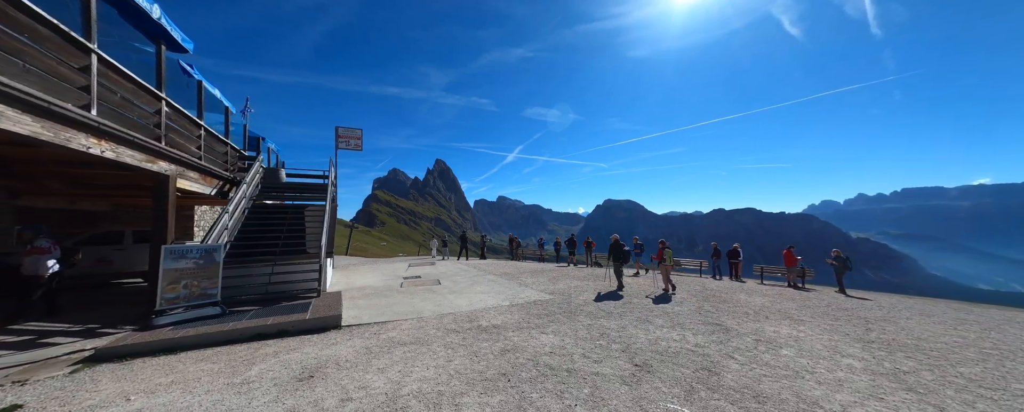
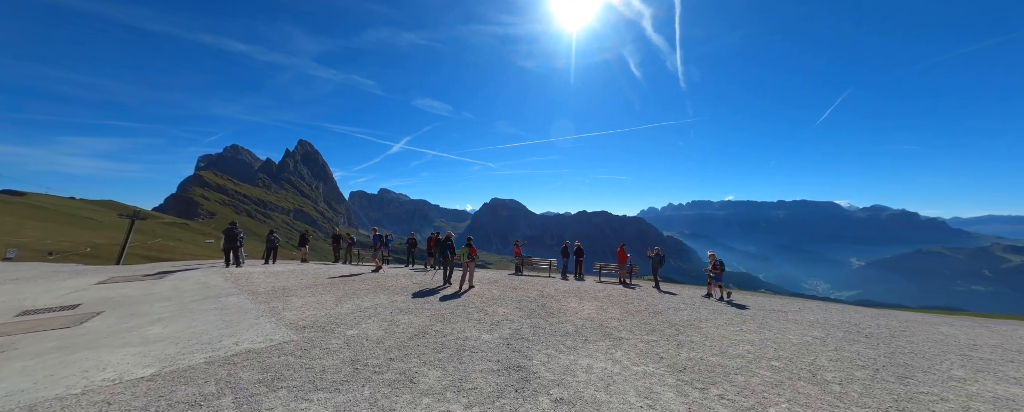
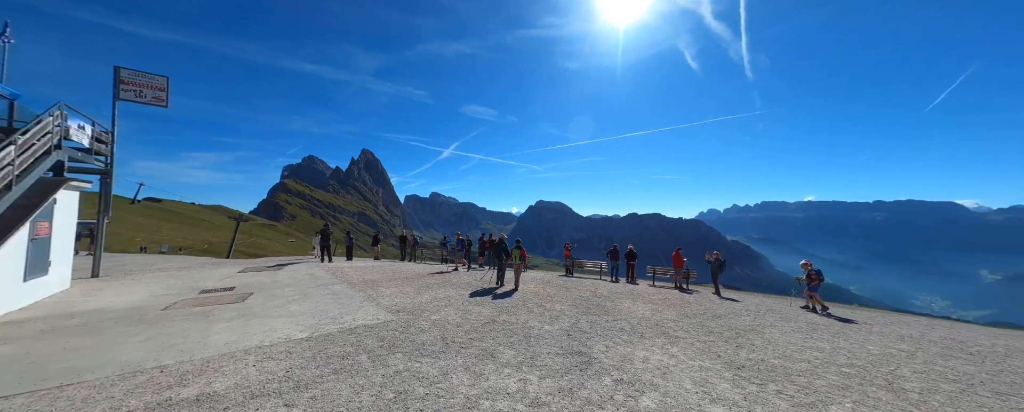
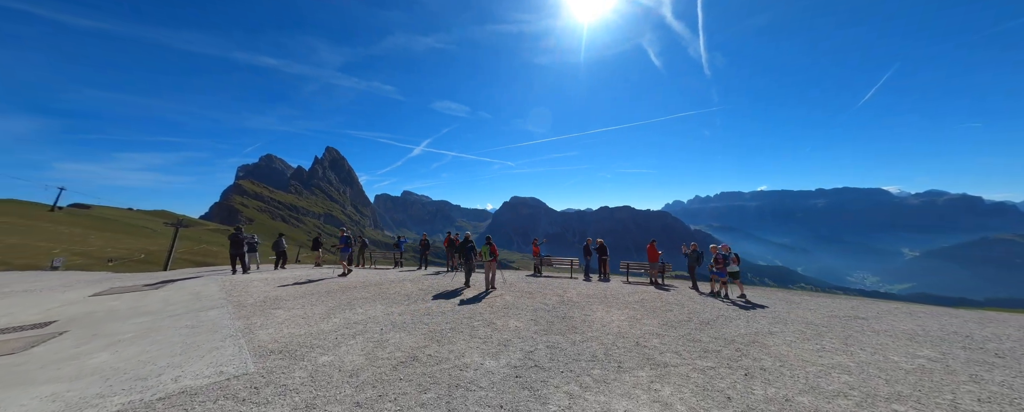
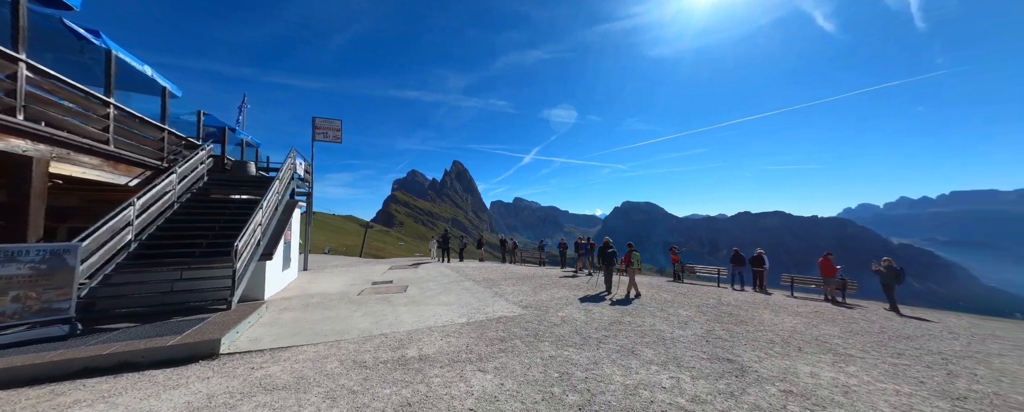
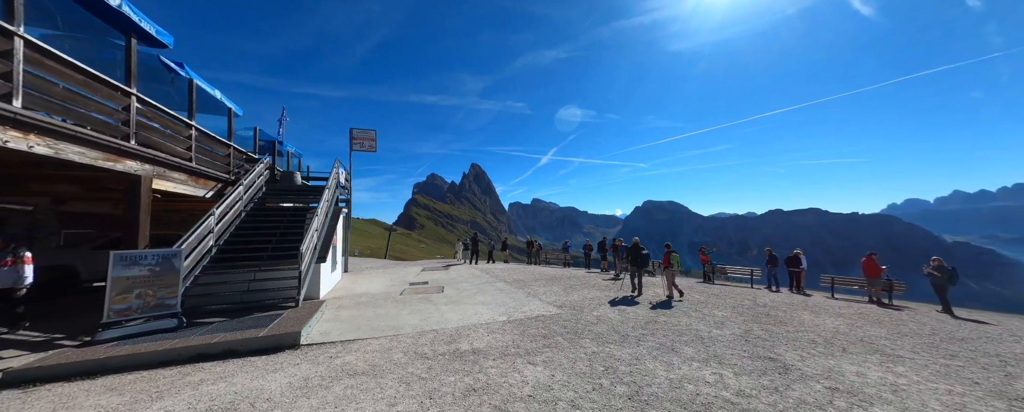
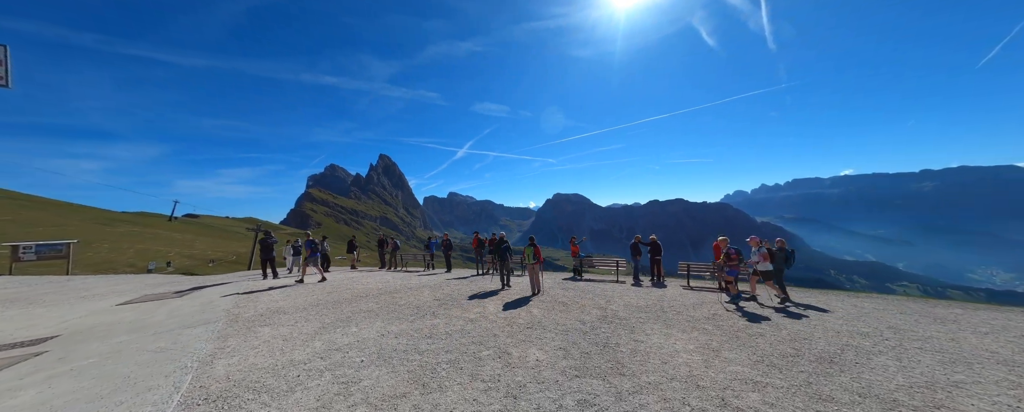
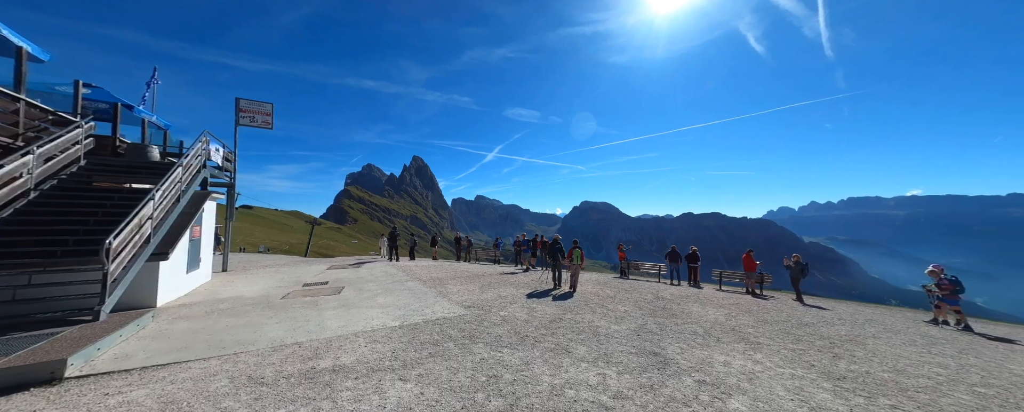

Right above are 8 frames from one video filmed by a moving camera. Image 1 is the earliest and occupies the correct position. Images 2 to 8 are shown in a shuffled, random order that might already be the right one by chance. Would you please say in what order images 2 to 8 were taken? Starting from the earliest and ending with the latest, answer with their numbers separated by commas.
6, 5, 8, 3, 2, 4, 7
